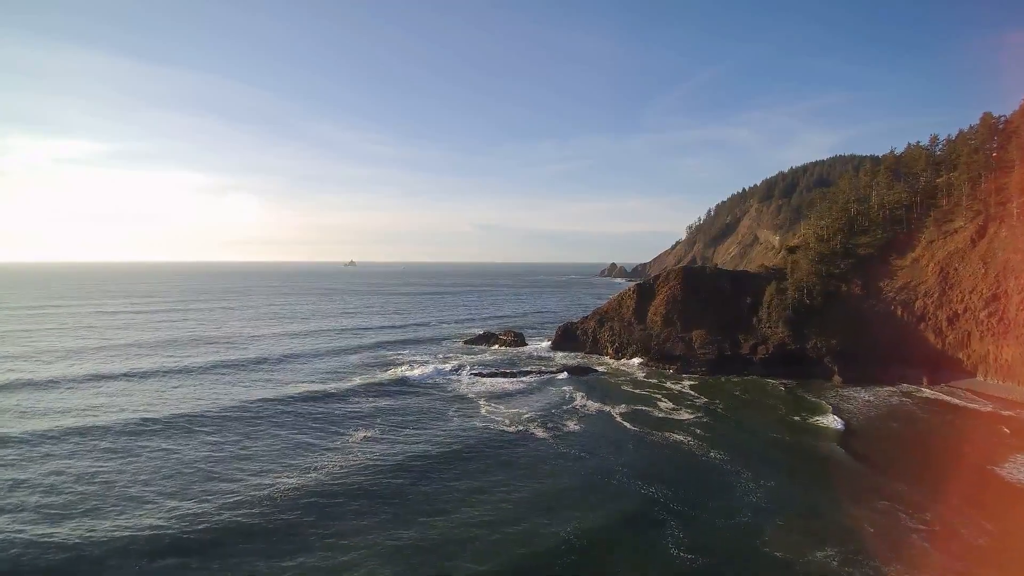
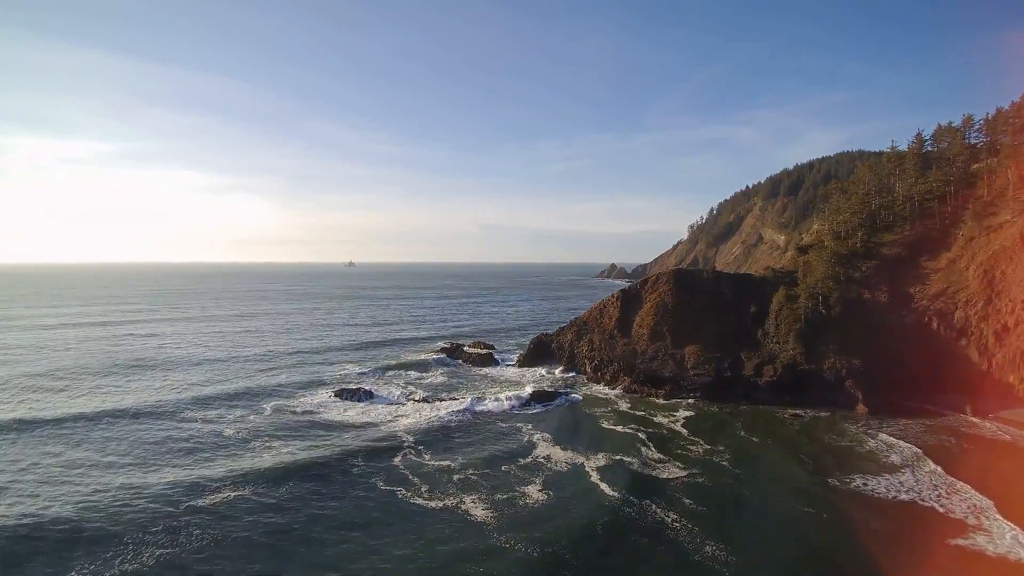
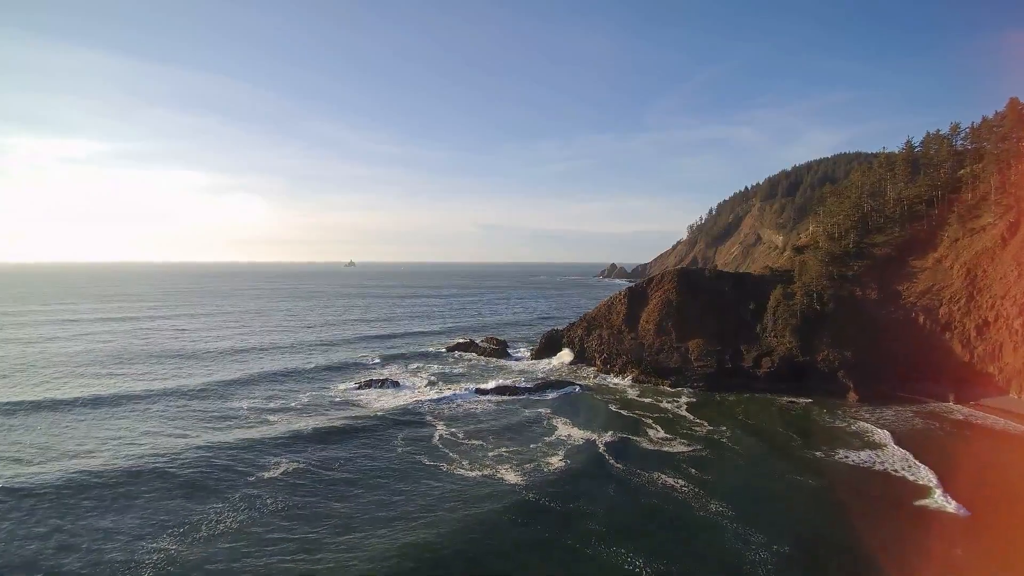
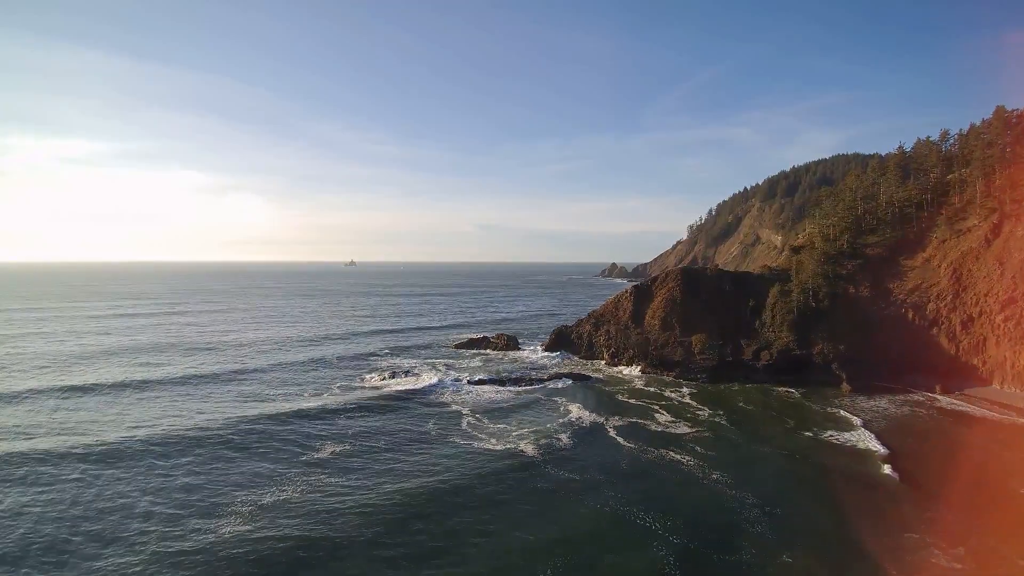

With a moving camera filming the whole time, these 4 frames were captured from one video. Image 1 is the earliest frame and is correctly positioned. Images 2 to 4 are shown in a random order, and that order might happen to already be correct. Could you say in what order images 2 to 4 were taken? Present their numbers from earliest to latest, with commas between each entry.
4, 3, 2
